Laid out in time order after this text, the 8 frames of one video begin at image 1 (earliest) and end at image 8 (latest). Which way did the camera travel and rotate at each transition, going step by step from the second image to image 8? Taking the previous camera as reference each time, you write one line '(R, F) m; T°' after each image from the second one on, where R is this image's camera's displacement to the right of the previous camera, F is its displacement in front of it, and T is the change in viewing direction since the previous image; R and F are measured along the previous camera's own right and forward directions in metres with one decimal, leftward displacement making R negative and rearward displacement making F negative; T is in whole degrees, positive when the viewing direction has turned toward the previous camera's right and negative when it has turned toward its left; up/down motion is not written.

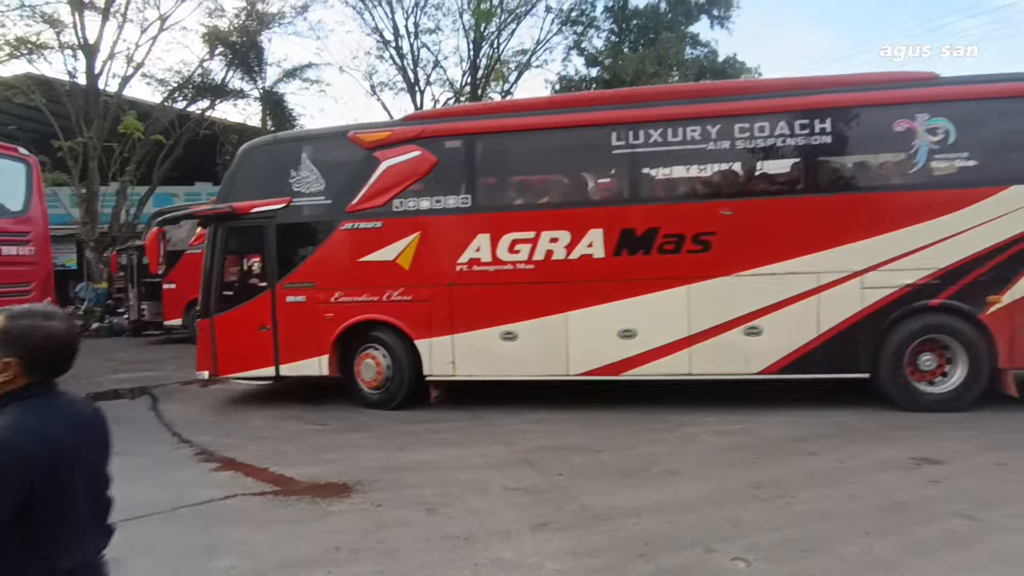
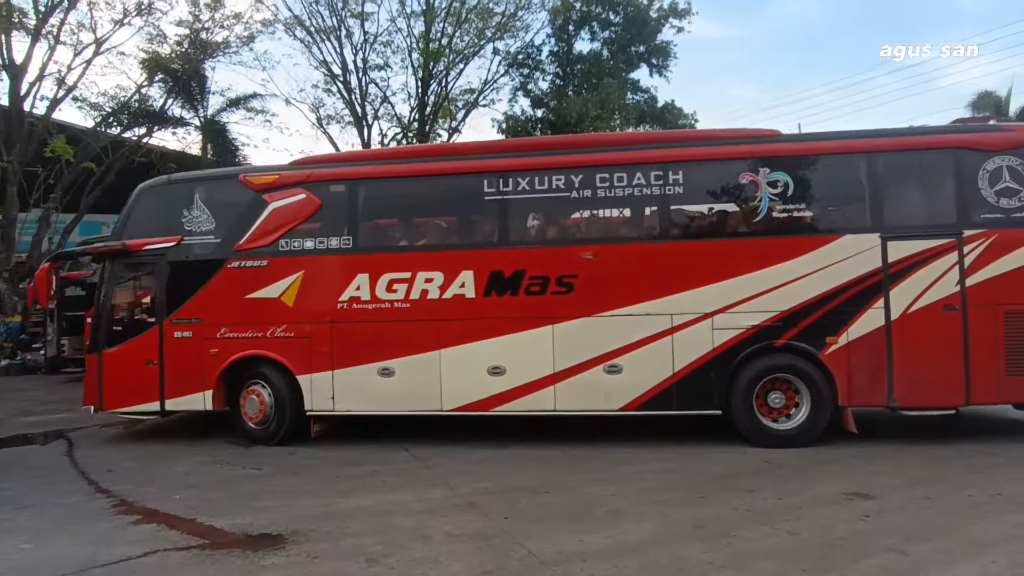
(-0.6, 0.0) m; +6°
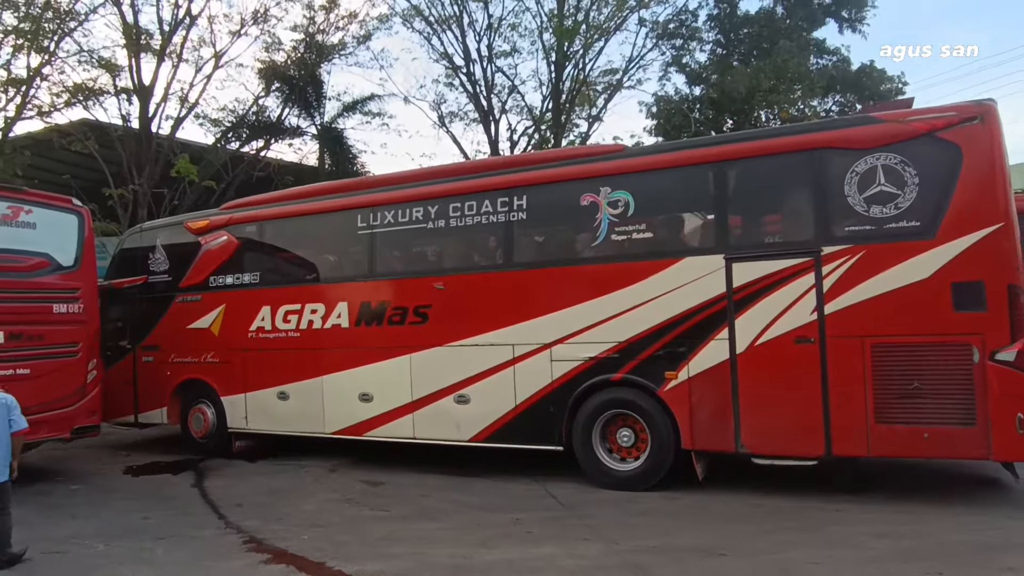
(+0.5, +2.6) m; -14°
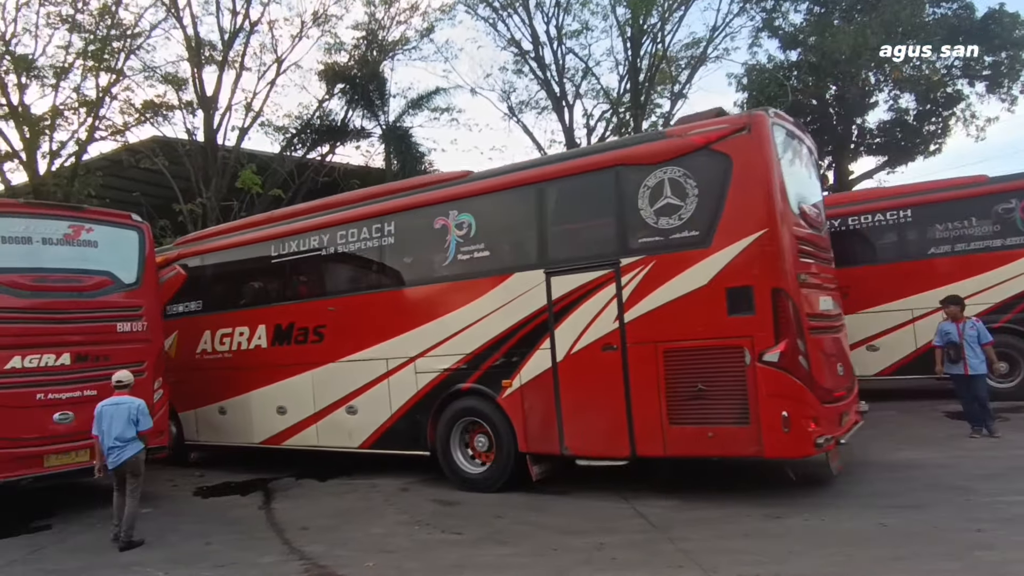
(0.0, +1.0) m; -6°
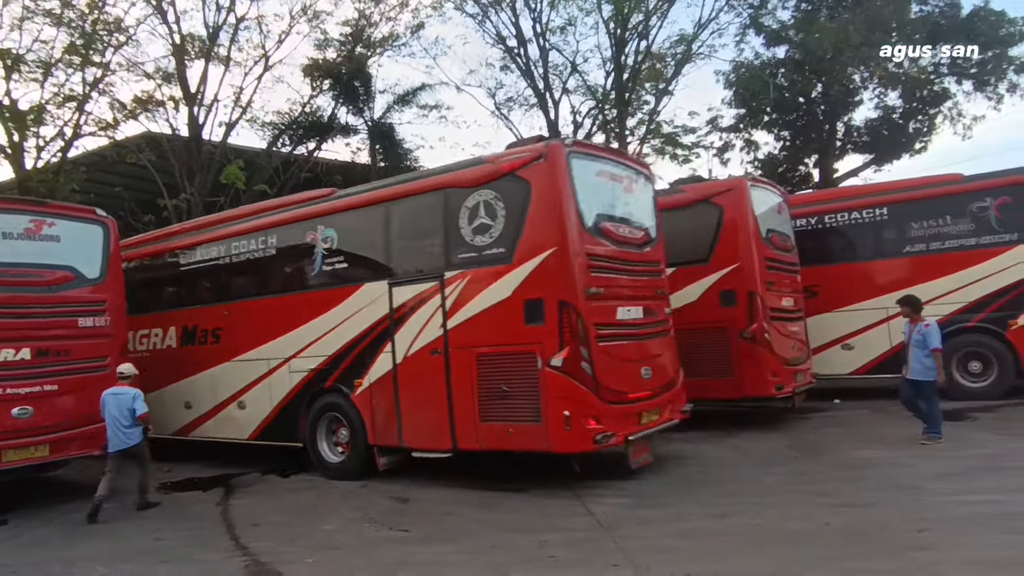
(+0.3, 0.0) m; 0°
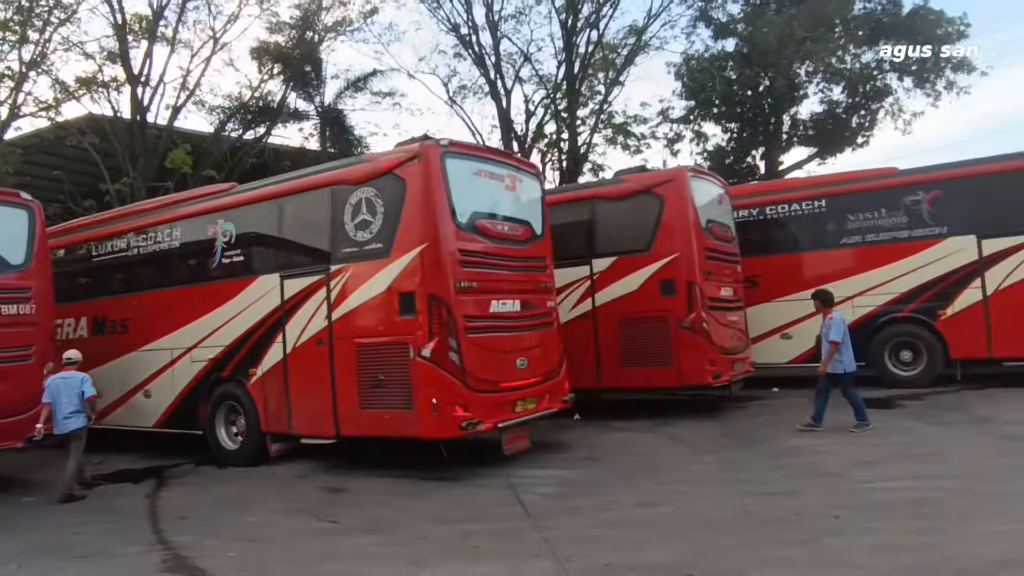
(+0.2, 0.0) m; +3°
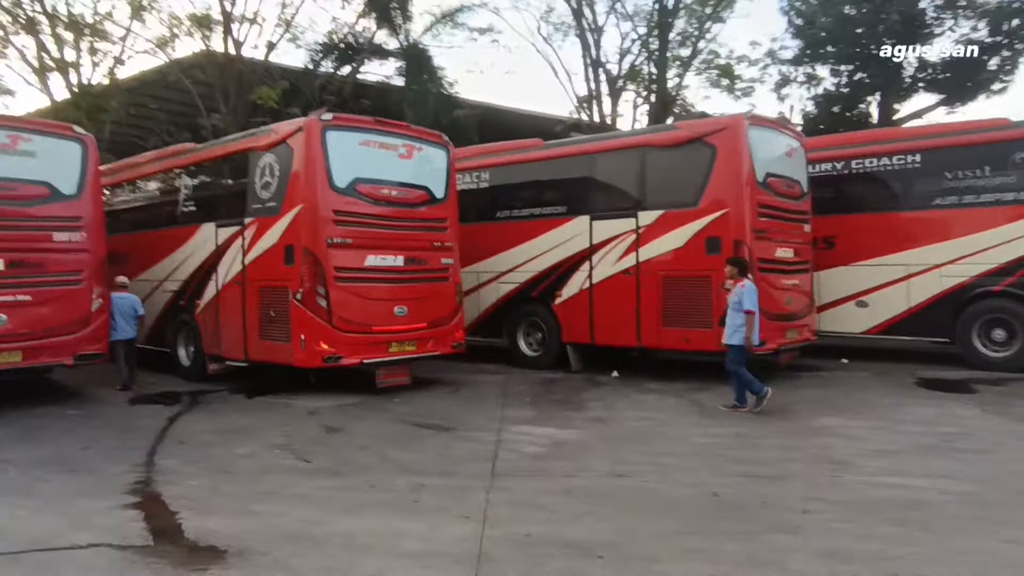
(+0.8, +0.3) m; -10°
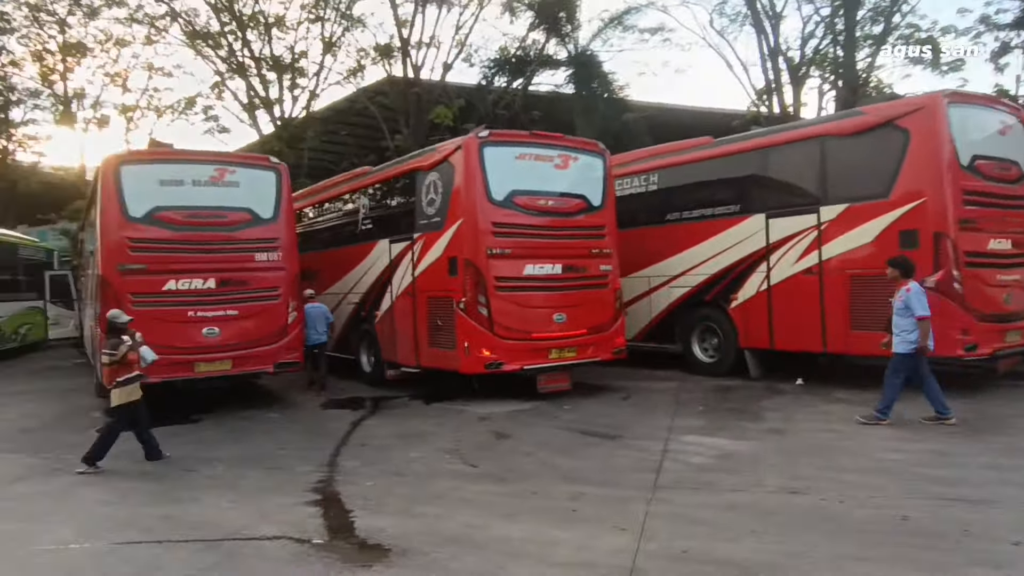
(+0.1, +0.1) m; -14°
